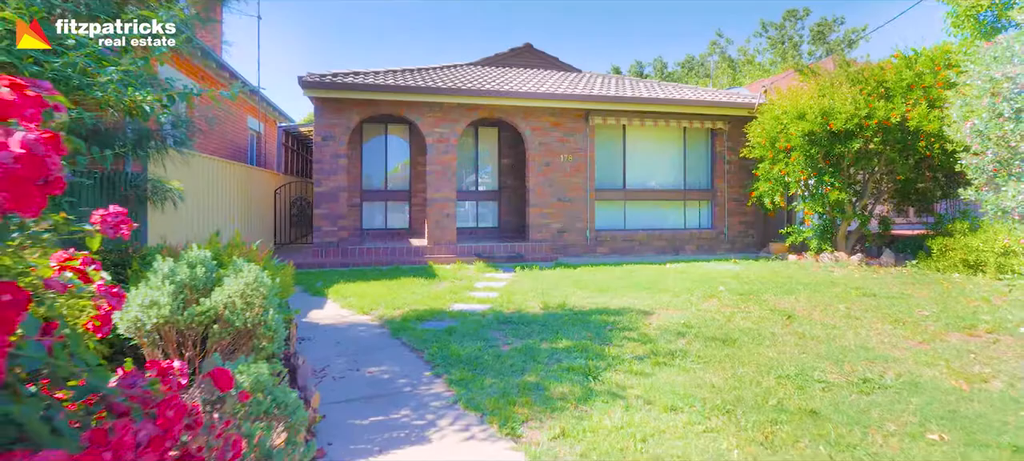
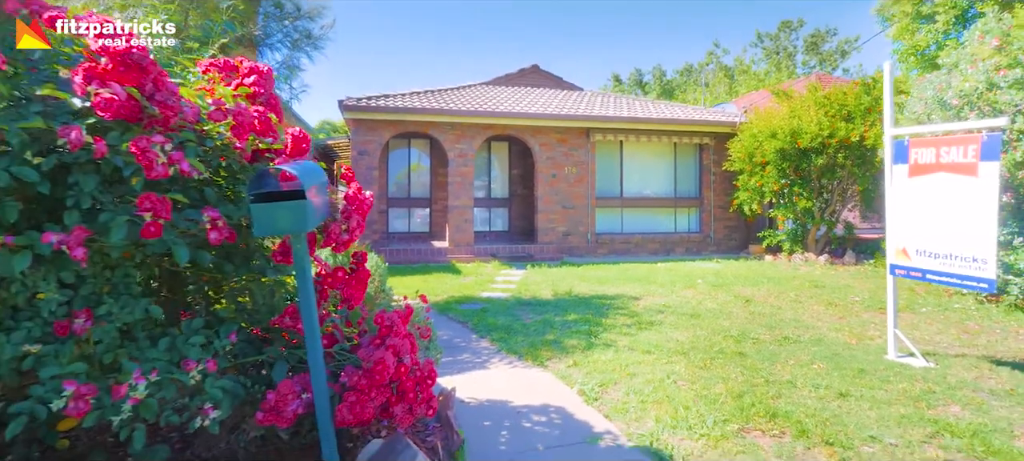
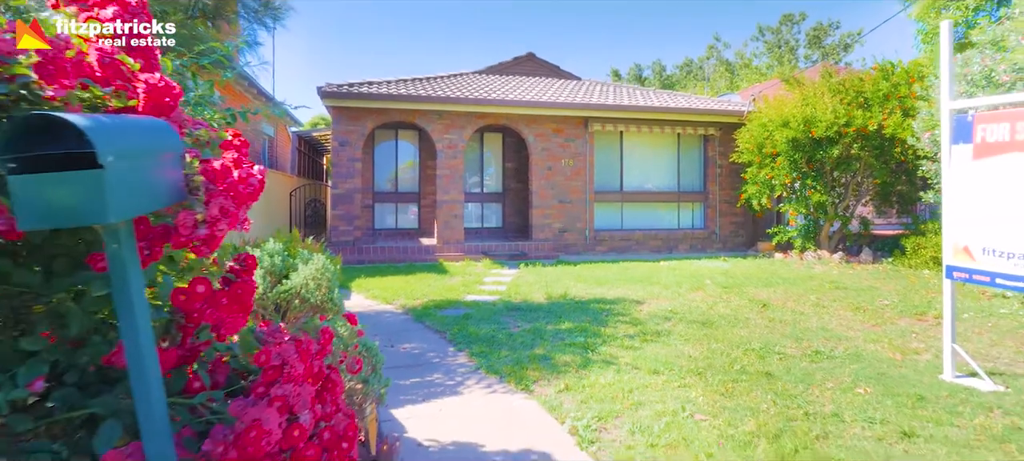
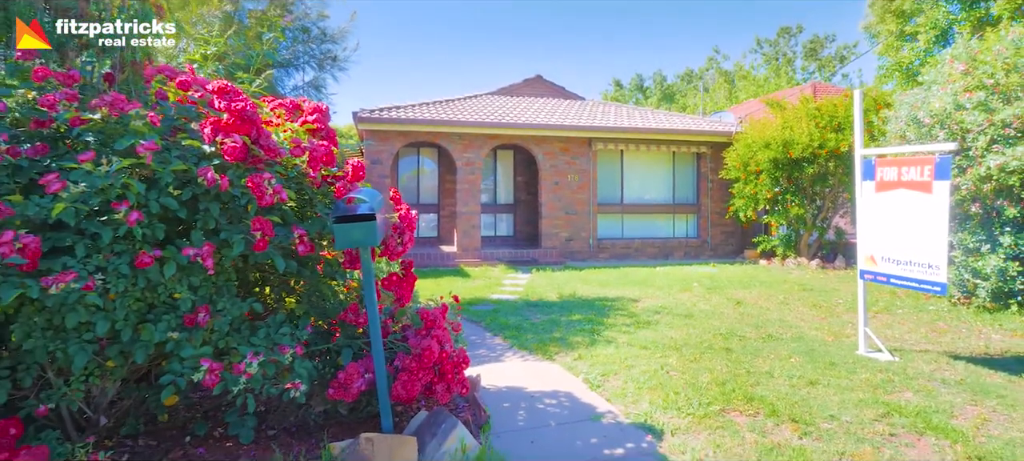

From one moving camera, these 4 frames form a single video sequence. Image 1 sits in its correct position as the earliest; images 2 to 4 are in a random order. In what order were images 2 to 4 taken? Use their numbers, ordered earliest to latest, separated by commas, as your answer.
3, 2, 4
